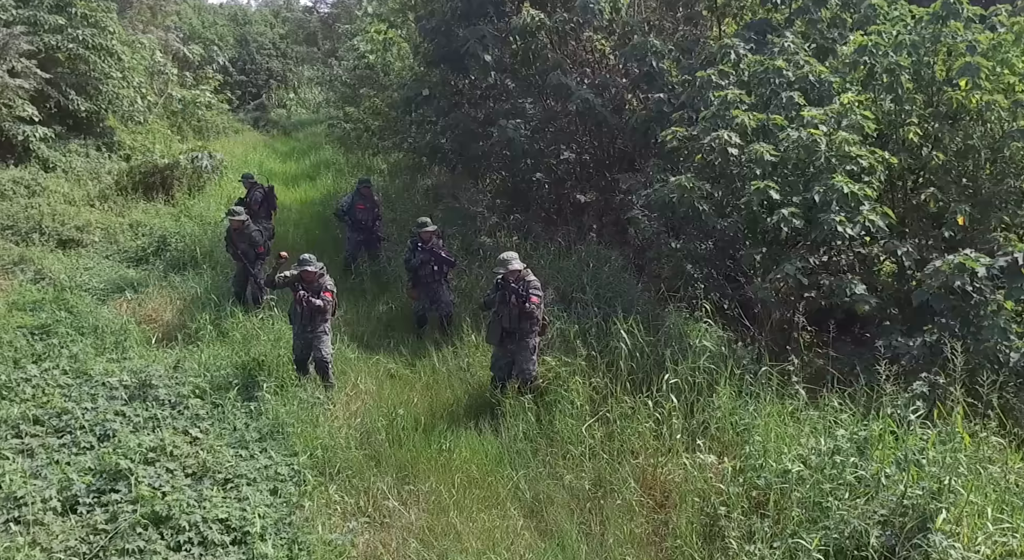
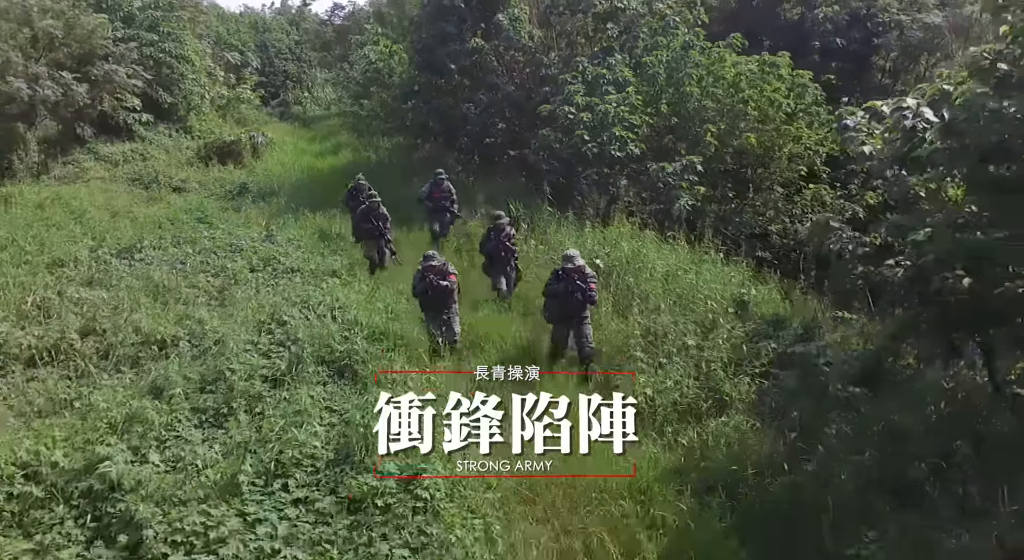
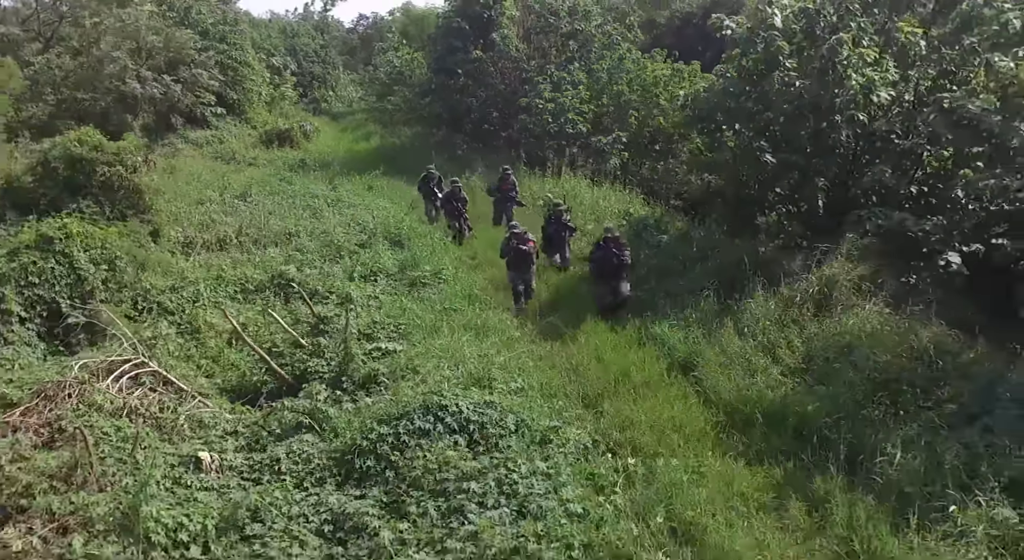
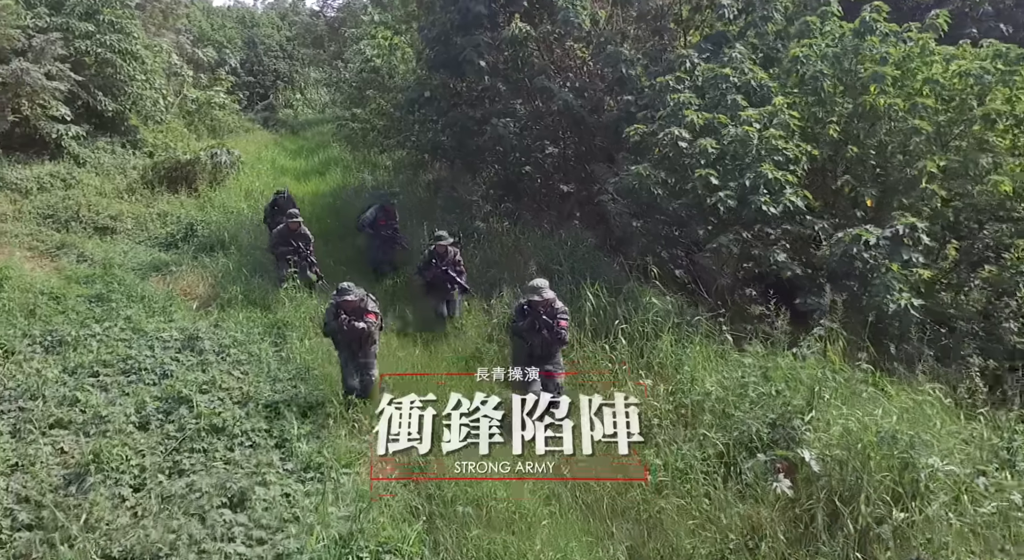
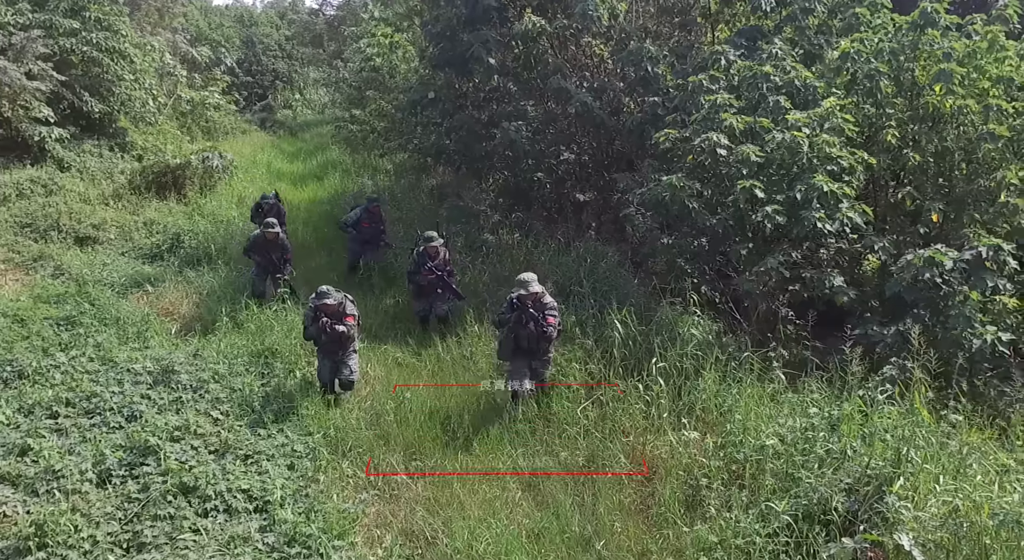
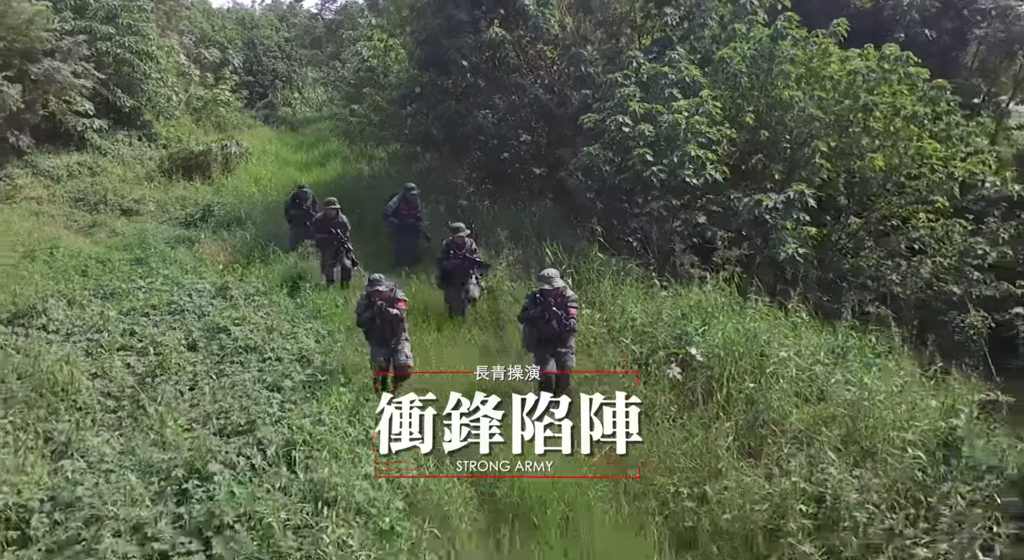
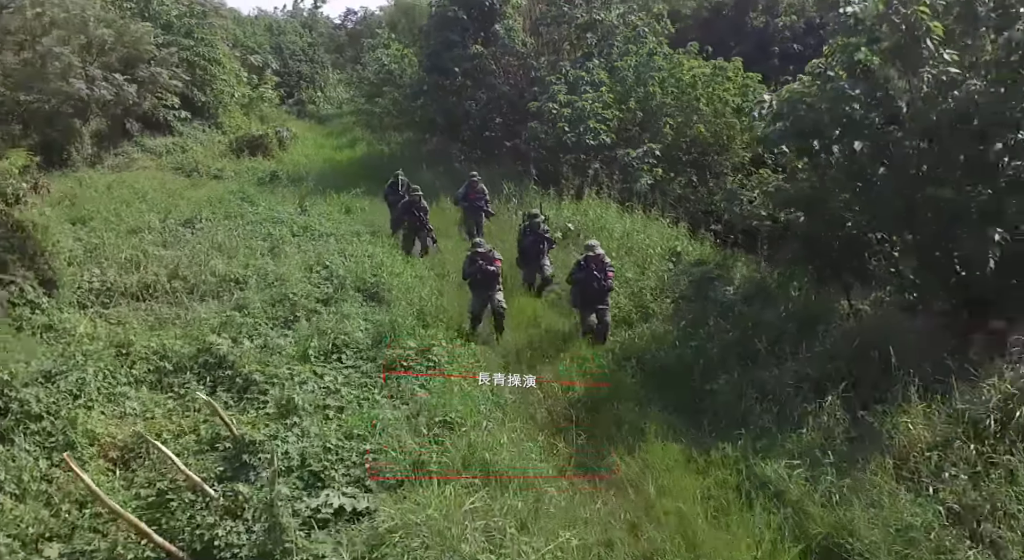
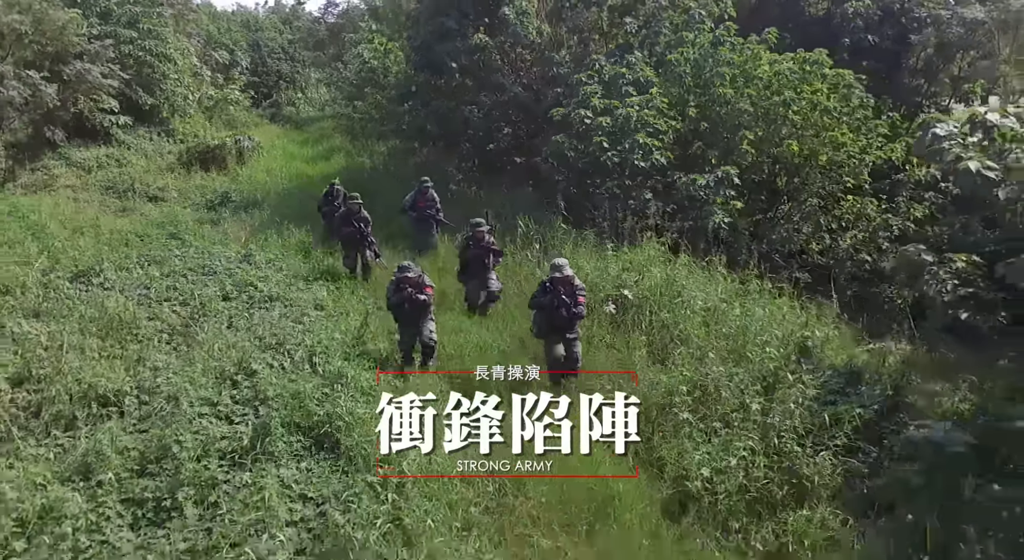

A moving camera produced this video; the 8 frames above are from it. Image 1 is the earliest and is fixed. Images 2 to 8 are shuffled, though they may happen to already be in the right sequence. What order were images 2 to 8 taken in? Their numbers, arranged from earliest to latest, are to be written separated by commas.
5, 4, 6, 8, 2, 7, 3
